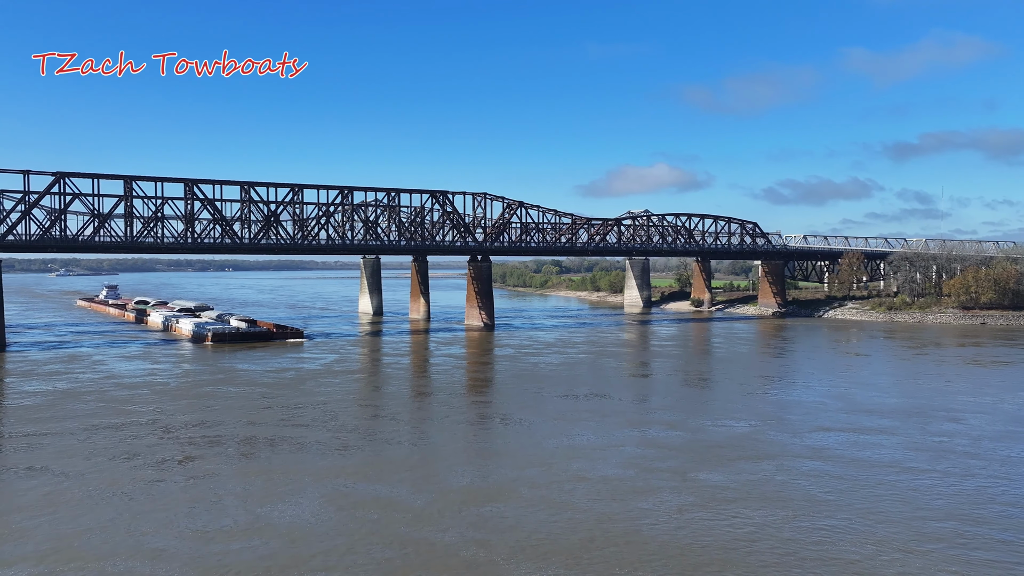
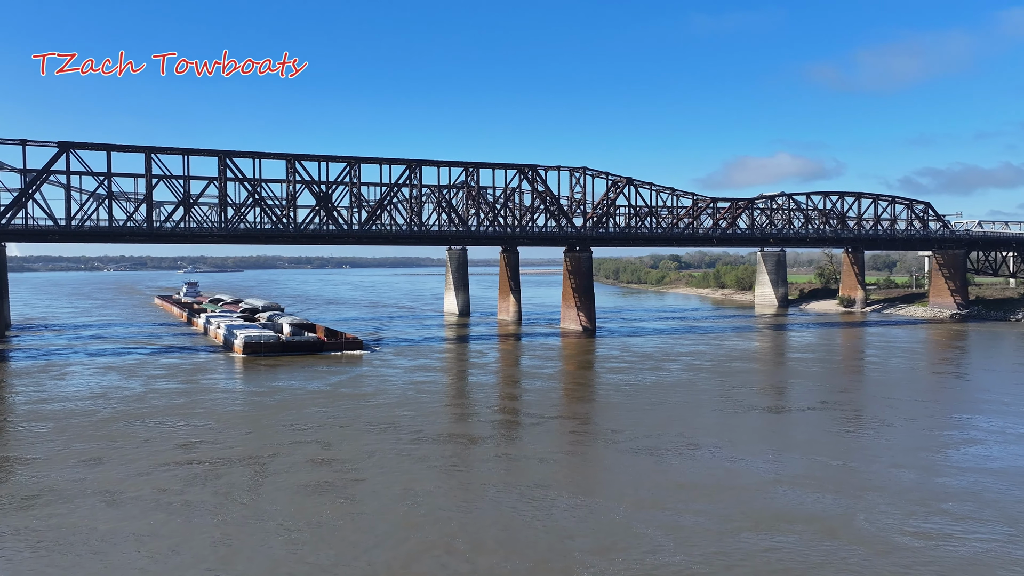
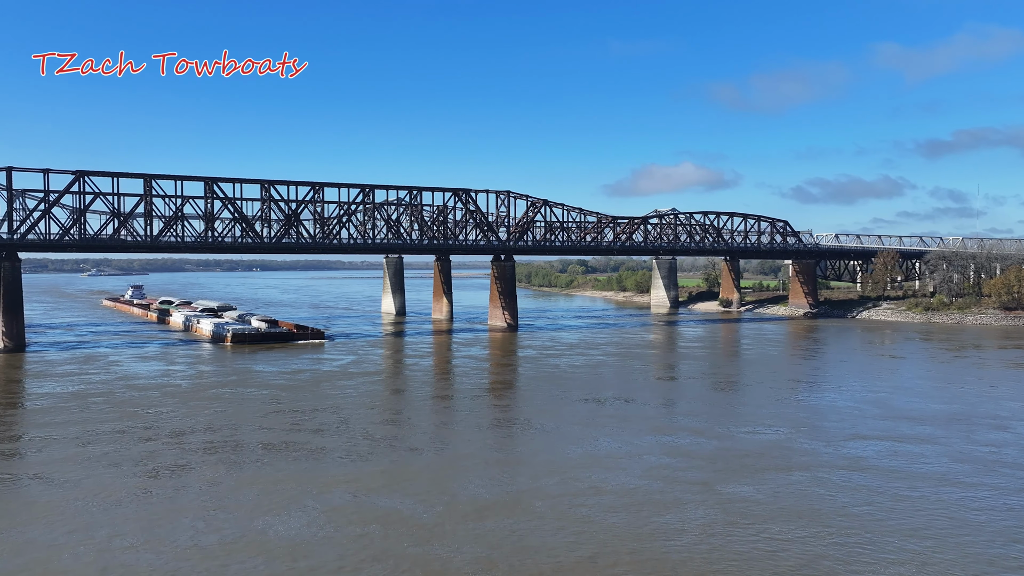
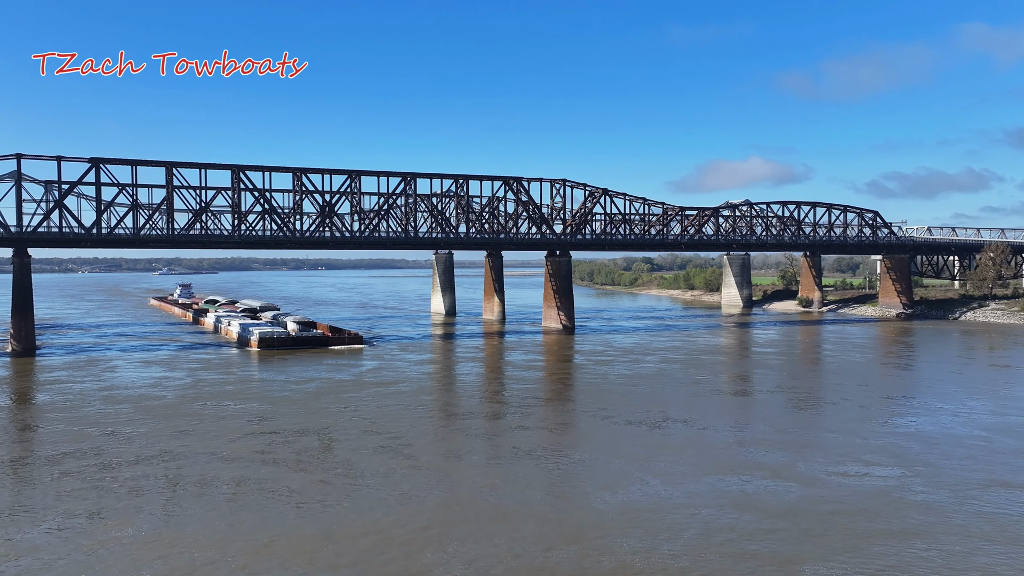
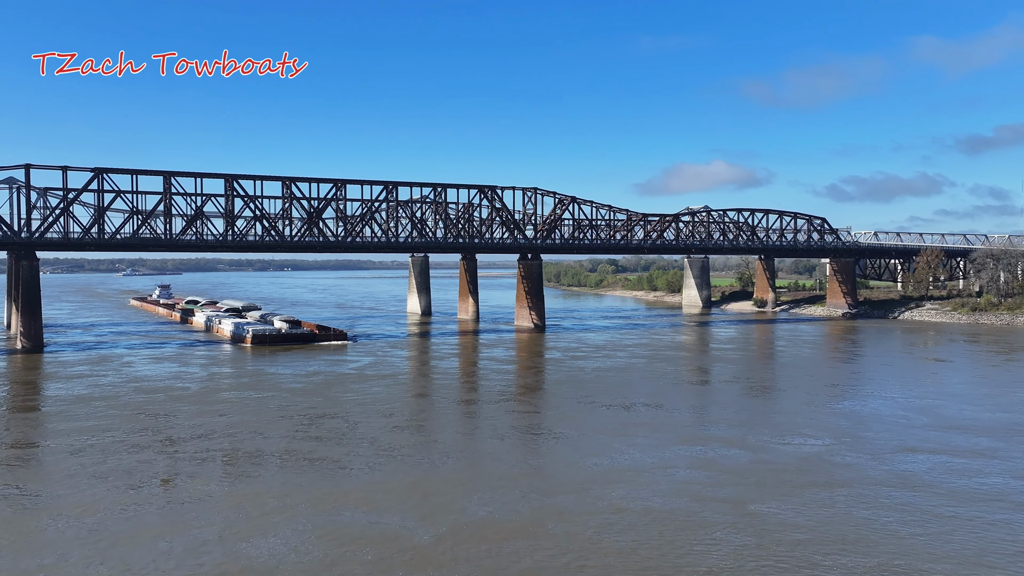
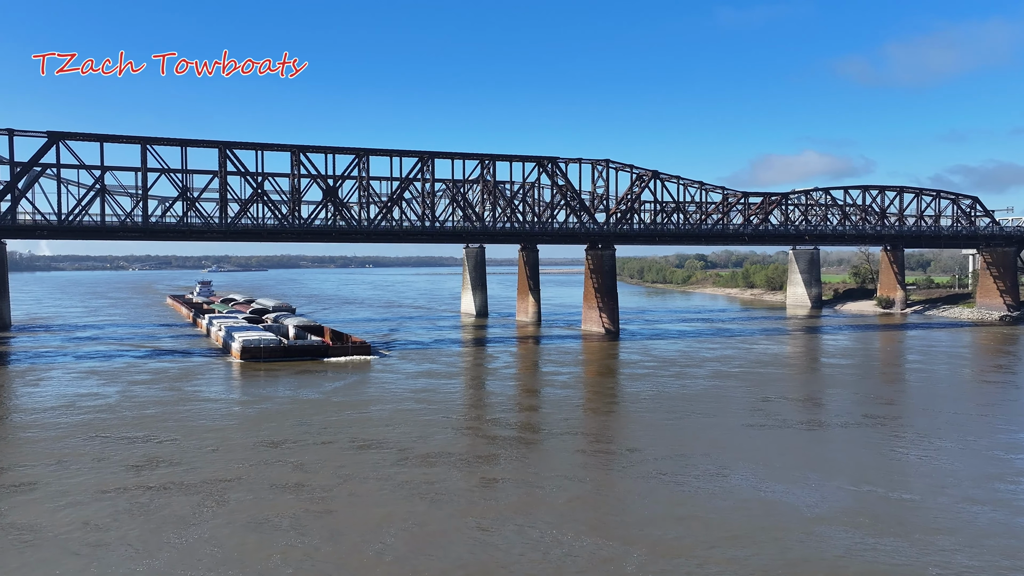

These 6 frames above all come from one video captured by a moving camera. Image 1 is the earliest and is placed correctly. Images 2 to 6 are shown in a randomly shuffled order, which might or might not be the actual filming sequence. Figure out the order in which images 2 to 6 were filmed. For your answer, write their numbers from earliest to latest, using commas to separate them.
3, 5, 4, 2, 6
